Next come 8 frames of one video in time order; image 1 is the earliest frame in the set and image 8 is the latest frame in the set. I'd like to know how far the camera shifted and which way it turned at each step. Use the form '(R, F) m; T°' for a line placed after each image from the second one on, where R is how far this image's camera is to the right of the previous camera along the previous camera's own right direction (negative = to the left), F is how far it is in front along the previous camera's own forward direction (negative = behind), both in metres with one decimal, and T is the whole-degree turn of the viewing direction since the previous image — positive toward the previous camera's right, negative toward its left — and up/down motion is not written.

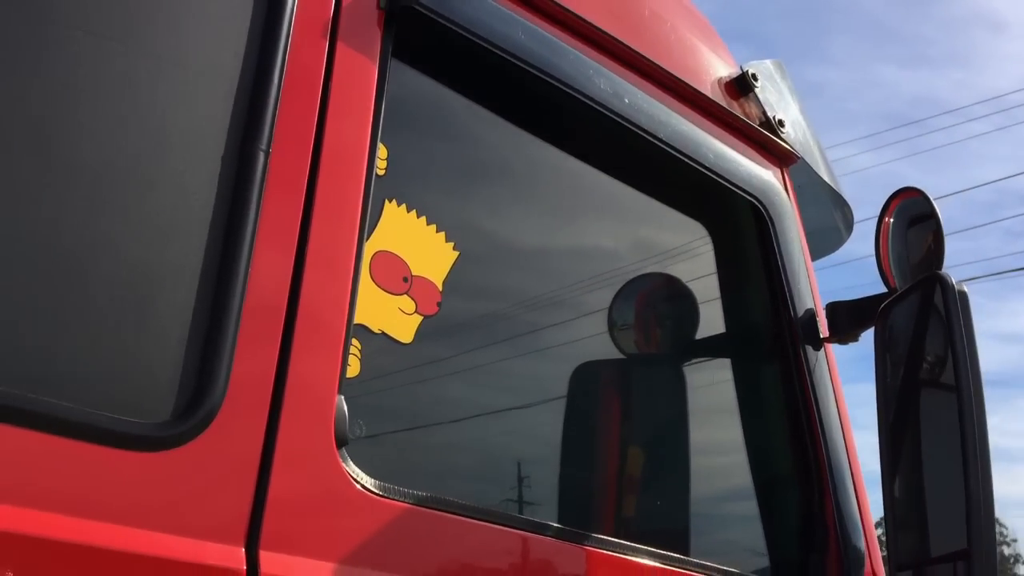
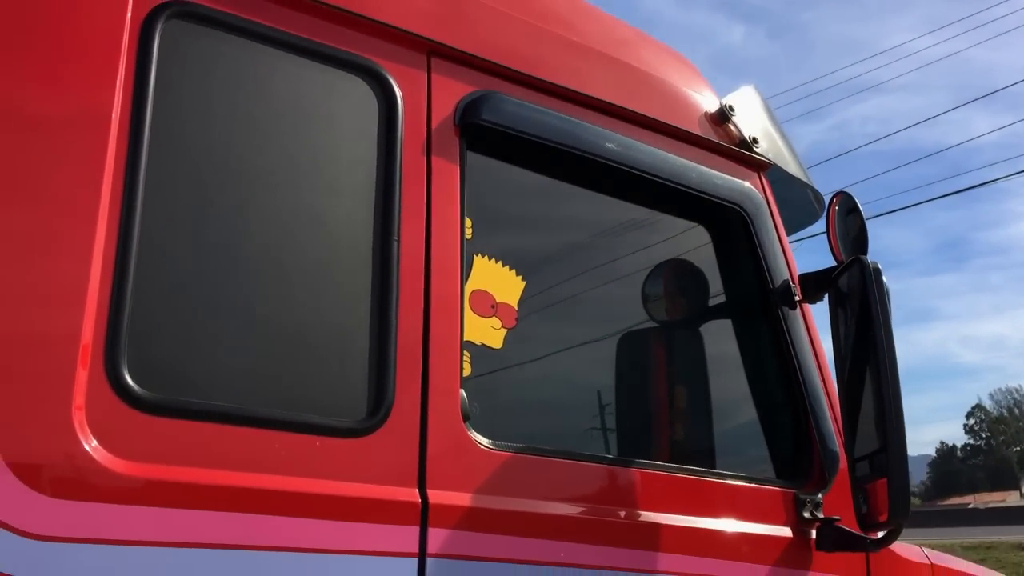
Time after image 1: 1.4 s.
(0.0, -0.5) m; -4°
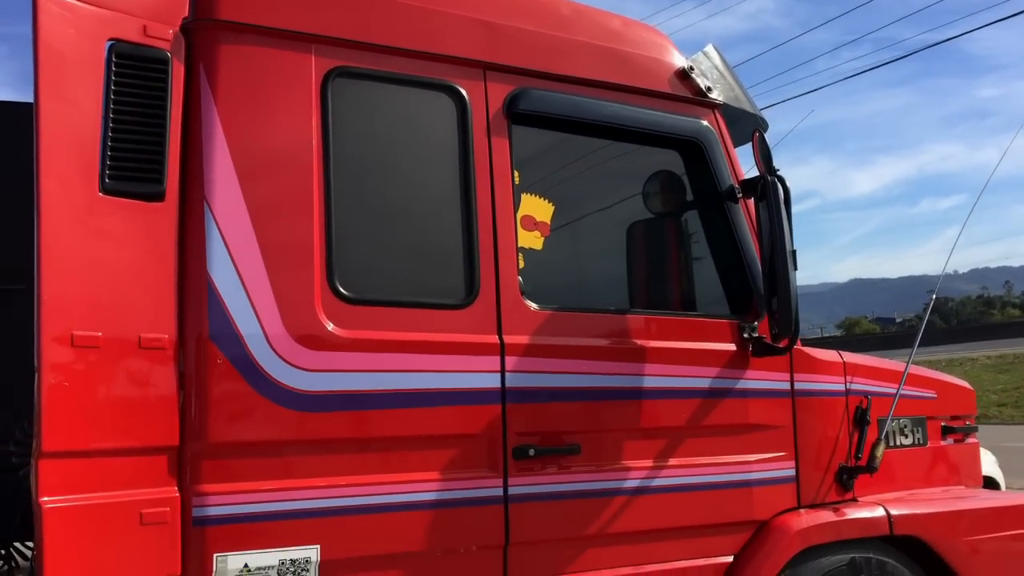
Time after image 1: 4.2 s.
(+0.1, -1.0) m; -5°
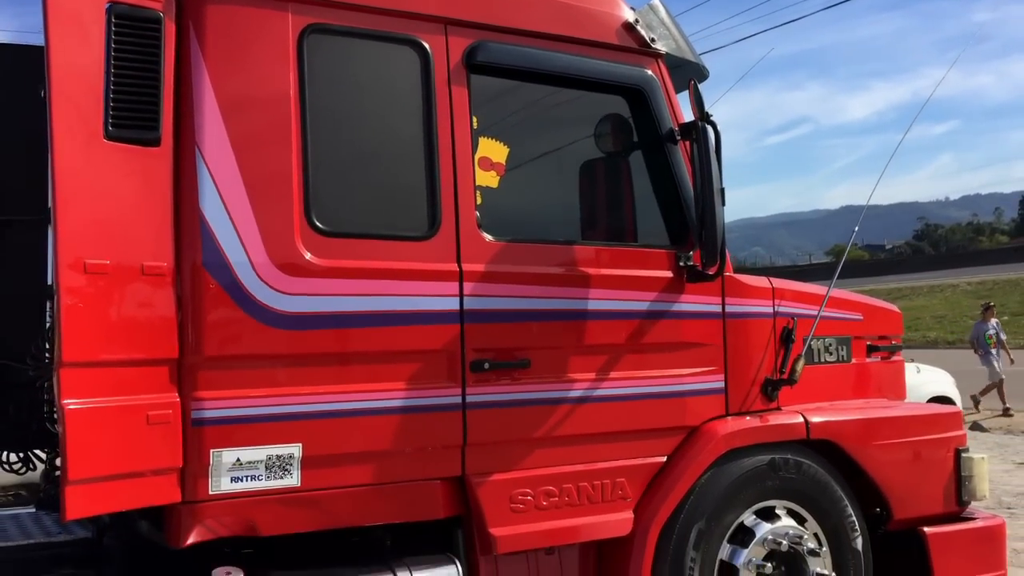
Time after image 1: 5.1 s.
(+0.1, -0.3) m; 0°
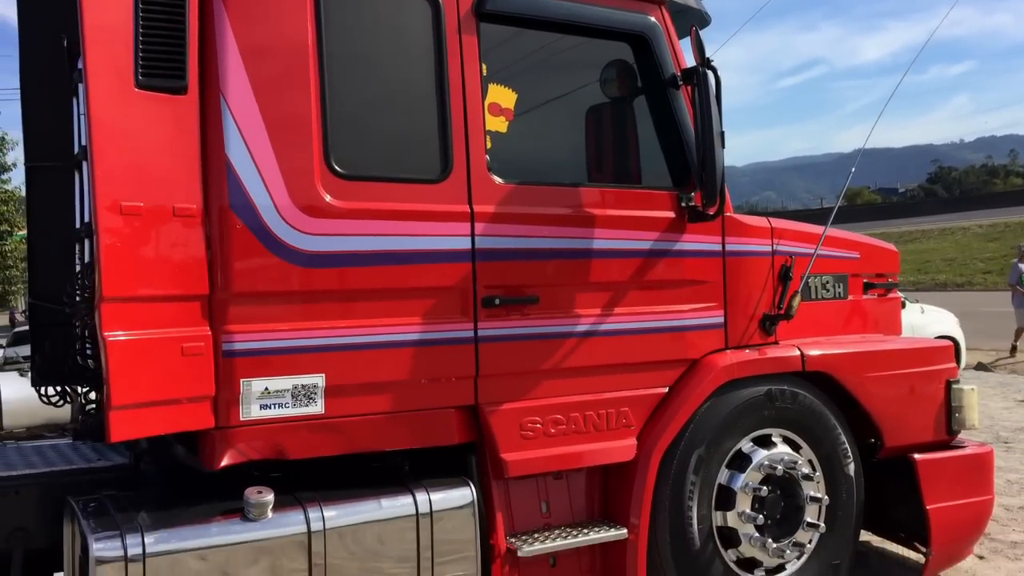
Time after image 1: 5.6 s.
(0.0, -0.2) m; -1°
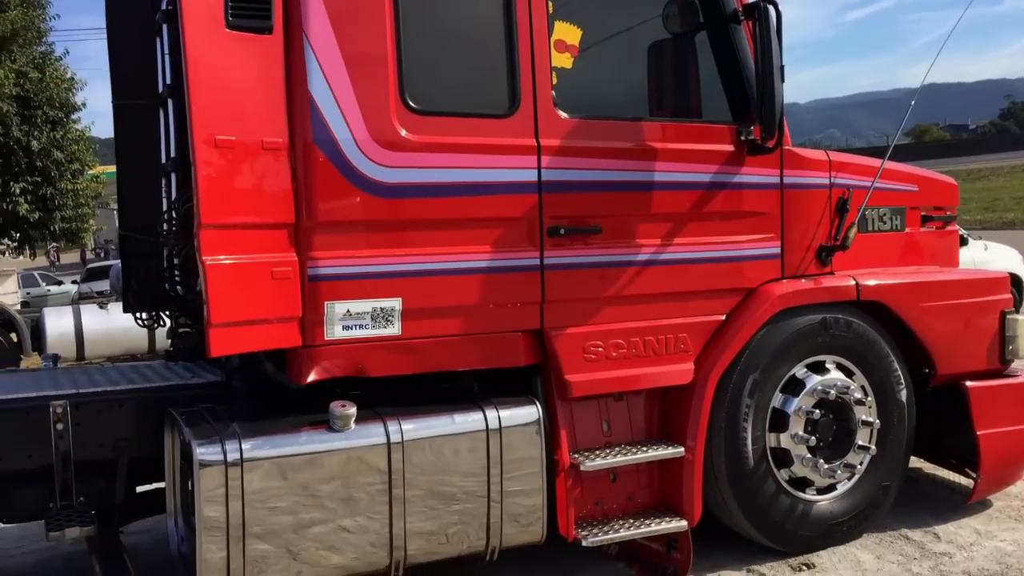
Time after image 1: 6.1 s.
(0.0, -0.2) m; -3°
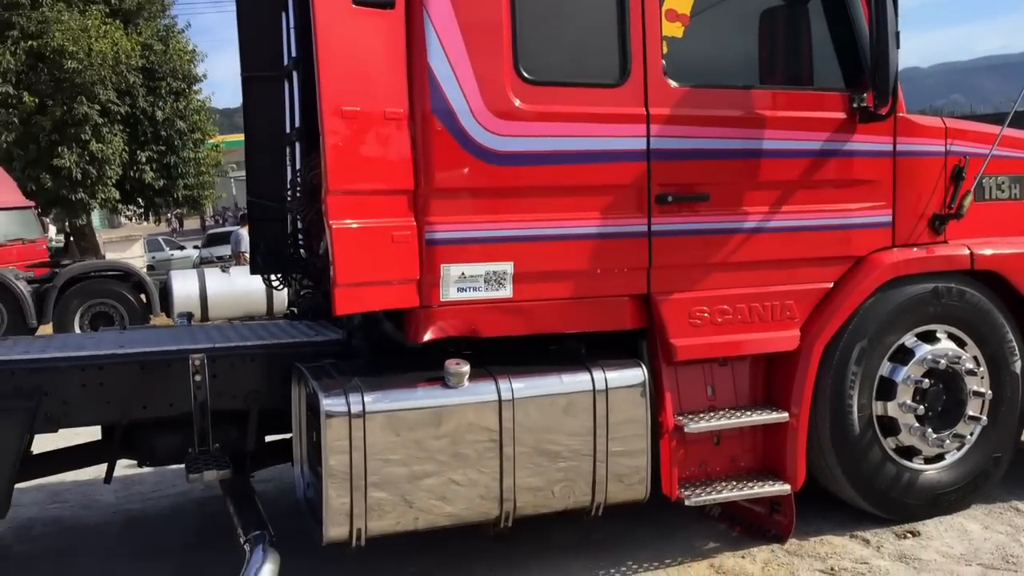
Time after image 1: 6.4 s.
(0.0, -0.1) m; -6°
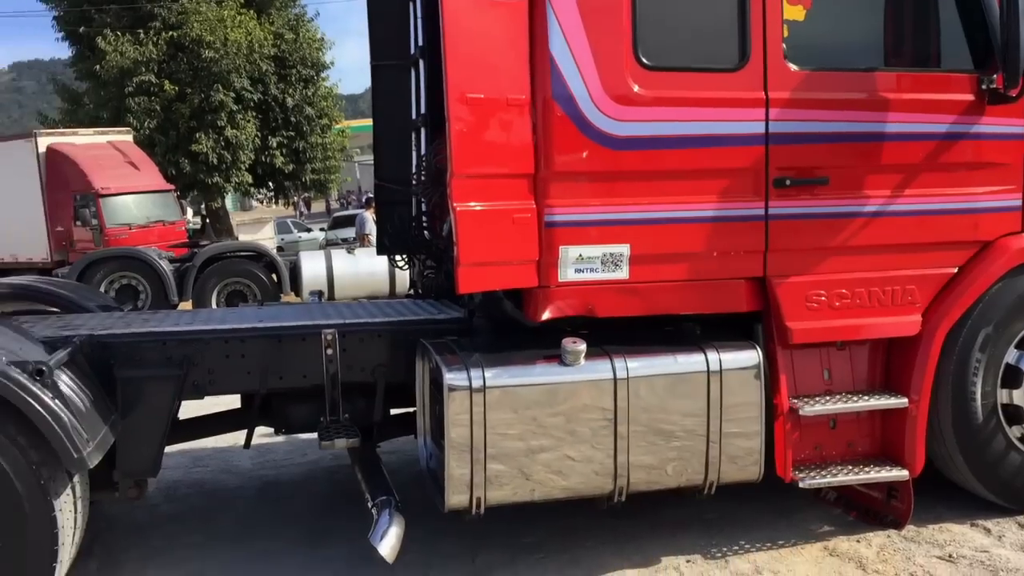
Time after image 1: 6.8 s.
(0.0, -0.1) m; -7°
